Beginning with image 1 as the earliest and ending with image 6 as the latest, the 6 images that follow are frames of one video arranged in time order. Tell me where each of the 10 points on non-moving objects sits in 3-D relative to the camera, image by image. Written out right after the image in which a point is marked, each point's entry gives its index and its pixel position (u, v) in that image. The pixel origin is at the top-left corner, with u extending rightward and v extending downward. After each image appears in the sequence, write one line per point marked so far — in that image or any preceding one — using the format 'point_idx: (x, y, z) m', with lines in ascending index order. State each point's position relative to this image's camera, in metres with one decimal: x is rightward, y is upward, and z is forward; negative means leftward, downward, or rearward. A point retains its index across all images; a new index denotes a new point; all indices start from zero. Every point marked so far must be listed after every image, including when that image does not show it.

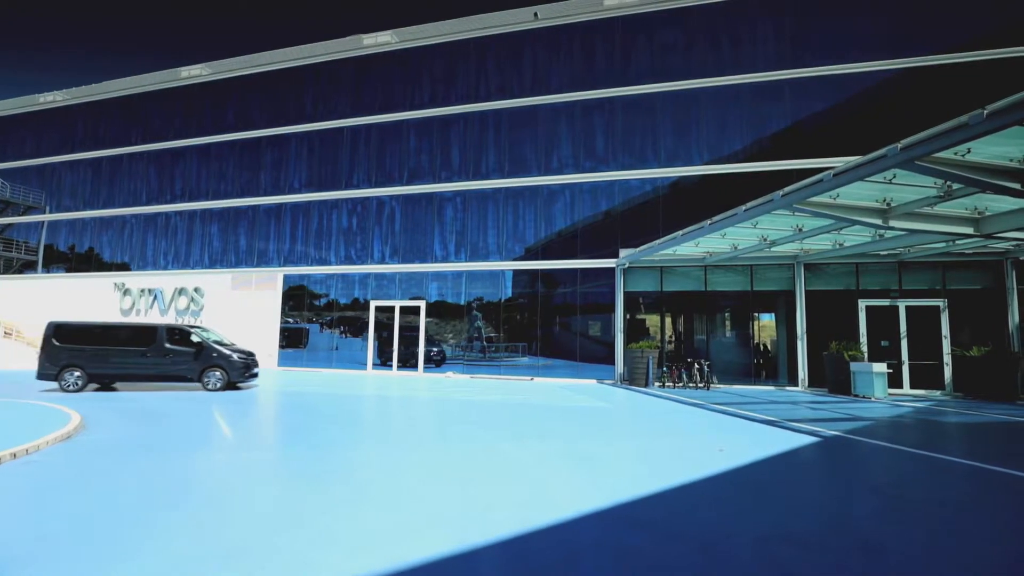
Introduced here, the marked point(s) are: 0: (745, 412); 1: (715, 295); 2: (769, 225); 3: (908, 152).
0: (+5.0, -2.7, +12.0) m
1: (+6.7, -0.2, +18.6) m
2: (+5.0, +1.3, +11.0) m
3: (+4.7, +1.6, +6.7) m
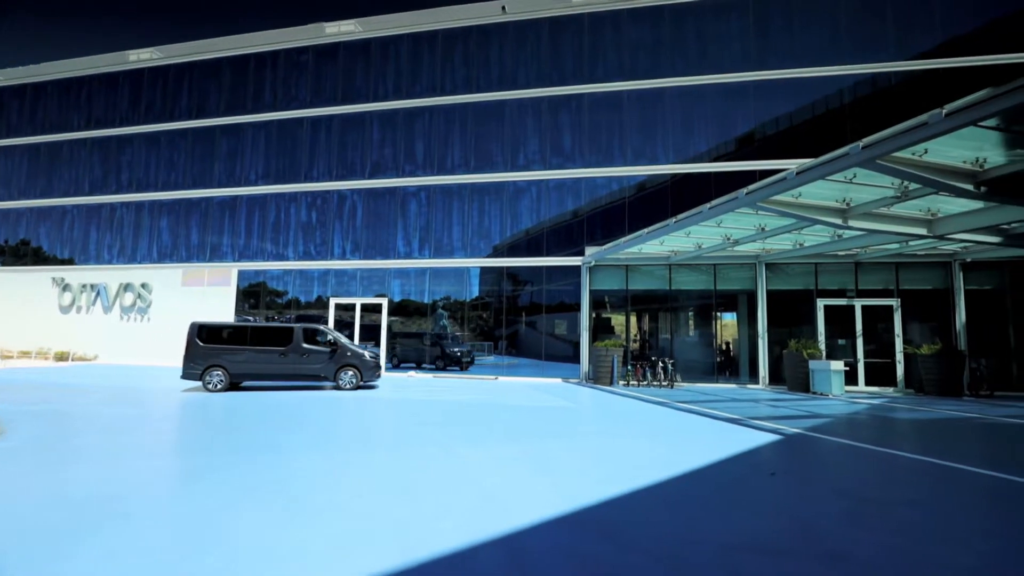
0: (+4.2, -2.6, +12.1) m
1: (+5.6, -0.2, +18.7) m
2: (+4.3, +1.3, +11.1) m
3: (+4.3, +1.7, +6.8) m
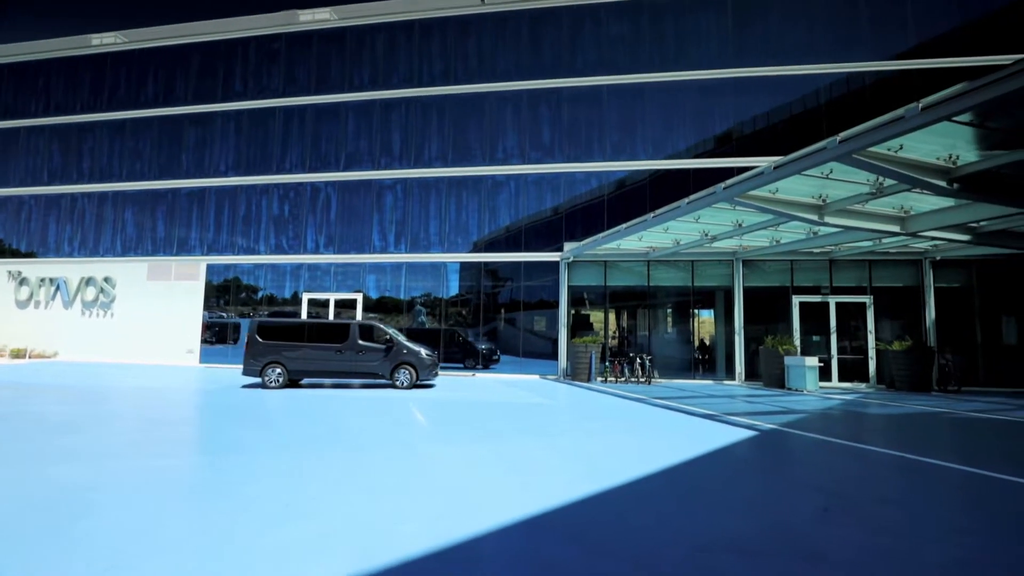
0: (+3.7, -2.6, +12.1) m
1: (+4.9, -0.1, +18.8) m
2: (+3.9, +1.4, +11.1) m
3: (+4.0, +1.7, +6.8) m
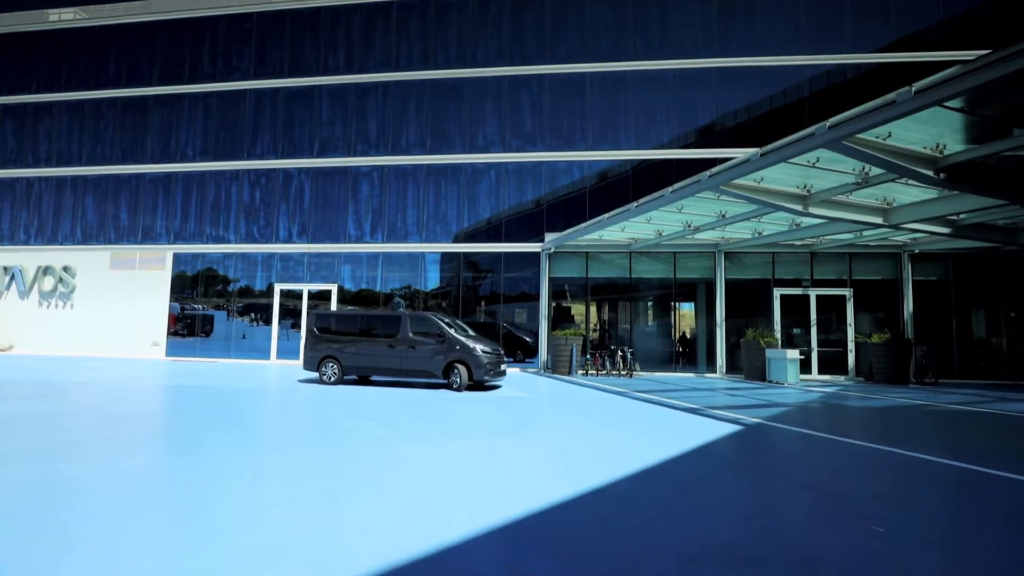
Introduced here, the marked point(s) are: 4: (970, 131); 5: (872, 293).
0: (+3.3, -2.4, +12.0) m
1: (+4.2, +0.2, +18.6) m
2: (+3.5, +1.5, +10.9) m
3: (+3.8, +1.8, +6.6) m
4: (+5.3, +1.8, +6.5) m
5: (+10.8, -0.2, +16.9) m
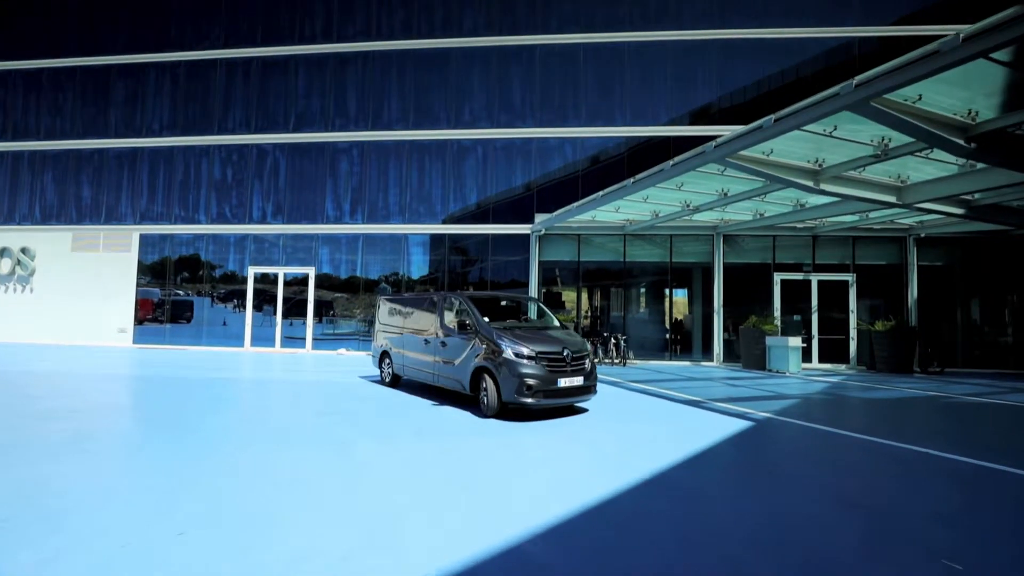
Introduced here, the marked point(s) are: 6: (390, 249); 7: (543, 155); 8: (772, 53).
0: (+3.0, -2.1, +11.4) m
1: (+3.9, +0.6, +18.0) m
2: (+3.3, +1.8, +10.2) m
3: (+3.6, +2.0, +5.9) m
4: (+5.2, +2.0, +5.9) m
5: (+10.5, +0.2, +16.4) m
6: (-4.1, +1.3, +19.9) m
7: (+1.1, +4.6, +19.8) m
8: (+9.0, +8.2, +19.7) m
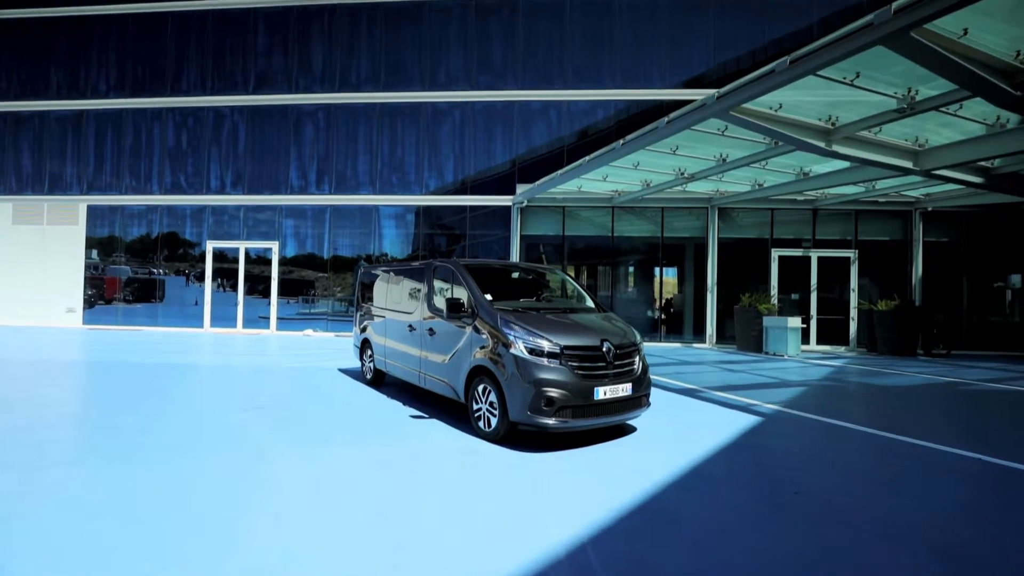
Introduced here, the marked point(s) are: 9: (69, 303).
0: (+2.7, -1.6, +10.7) m
1: (+3.4, +1.3, +17.2) m
2: (+2.9, +2.2, +9.4) m
3: (+3.3, +2.3, +5.1) m
4: (+4.9, +2.3, +5.1) m
5: (+10.0, +0.9, +15.7) m
6: (-4.6, +2.1, +18.9) m
7: (+0.6, +5.3, +18.8) m
8: (+8.5, +8.9, +18.7) m
9: (-14.9, -0.6, +19.9) m
